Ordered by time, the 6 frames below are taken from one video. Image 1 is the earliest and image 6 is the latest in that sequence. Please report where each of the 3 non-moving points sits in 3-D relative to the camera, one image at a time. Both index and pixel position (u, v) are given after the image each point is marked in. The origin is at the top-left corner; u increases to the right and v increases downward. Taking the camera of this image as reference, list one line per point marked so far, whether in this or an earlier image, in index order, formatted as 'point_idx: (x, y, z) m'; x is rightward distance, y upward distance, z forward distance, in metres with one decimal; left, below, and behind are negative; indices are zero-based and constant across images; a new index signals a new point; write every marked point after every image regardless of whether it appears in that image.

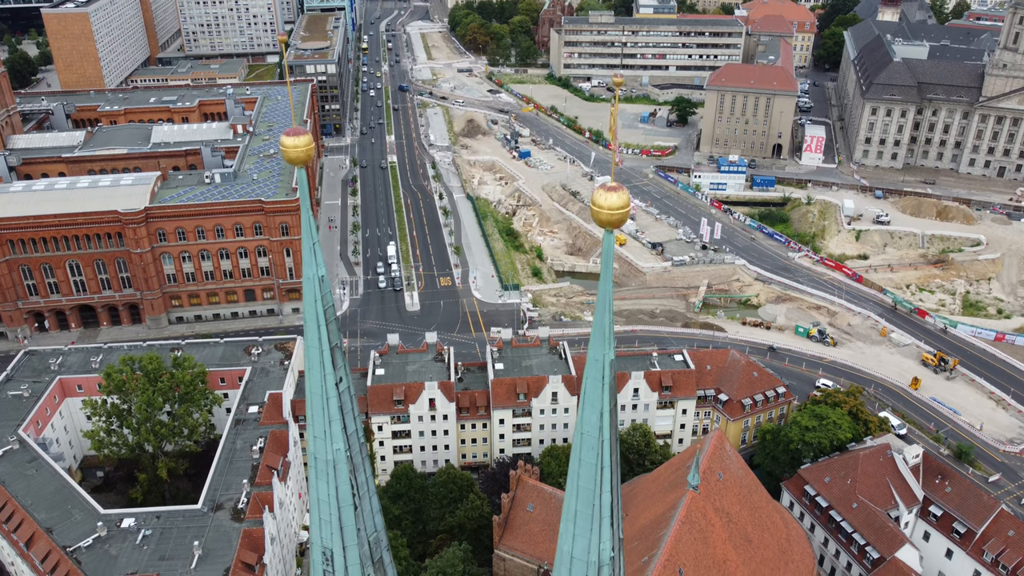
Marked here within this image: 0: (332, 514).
0: (-4.6, -5.6, +20.0) m
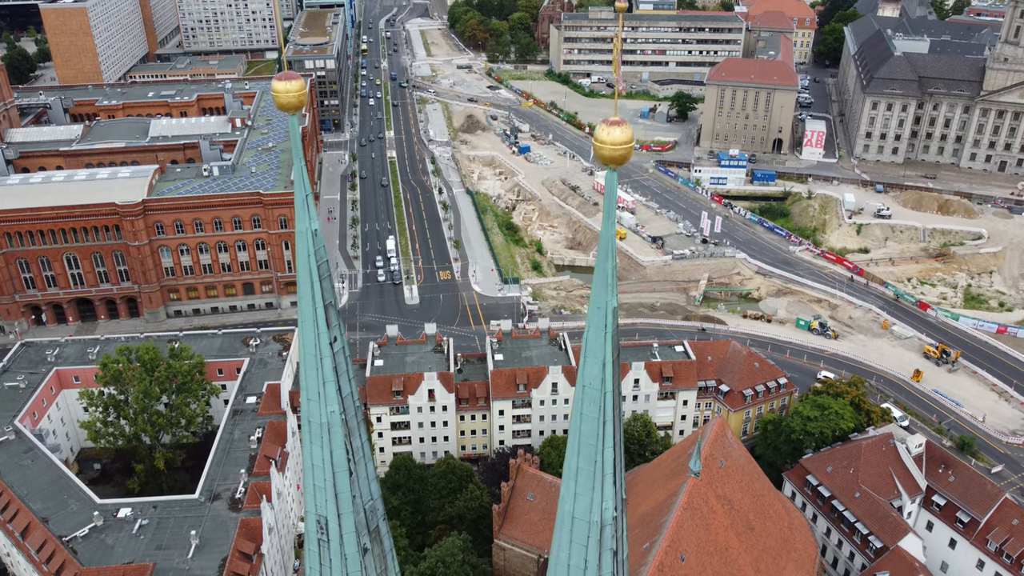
0: (-4.6, -4.6, +19.5) m
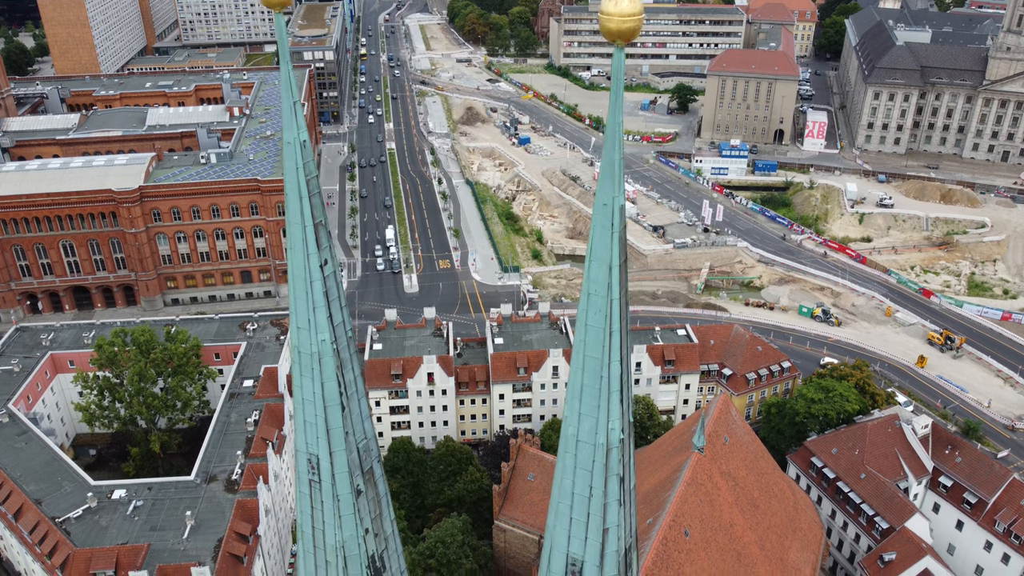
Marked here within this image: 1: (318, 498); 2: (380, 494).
0: (-4.6, -2.9, +18.6) m
1: (-5.0, -5.3, +20.0) m
2: (-3.6, -5.5, +21.0) m
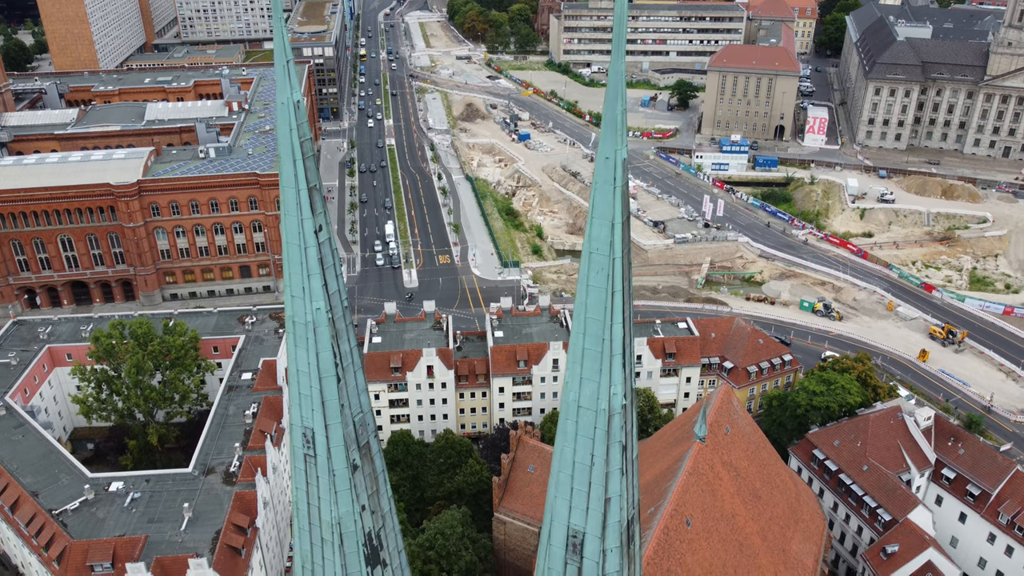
0: (-4.7, -2.3, +18.2) m
1: (-5.0, -4.6, +19.6) m
2: (-3.6, -4.8, +20.6) m
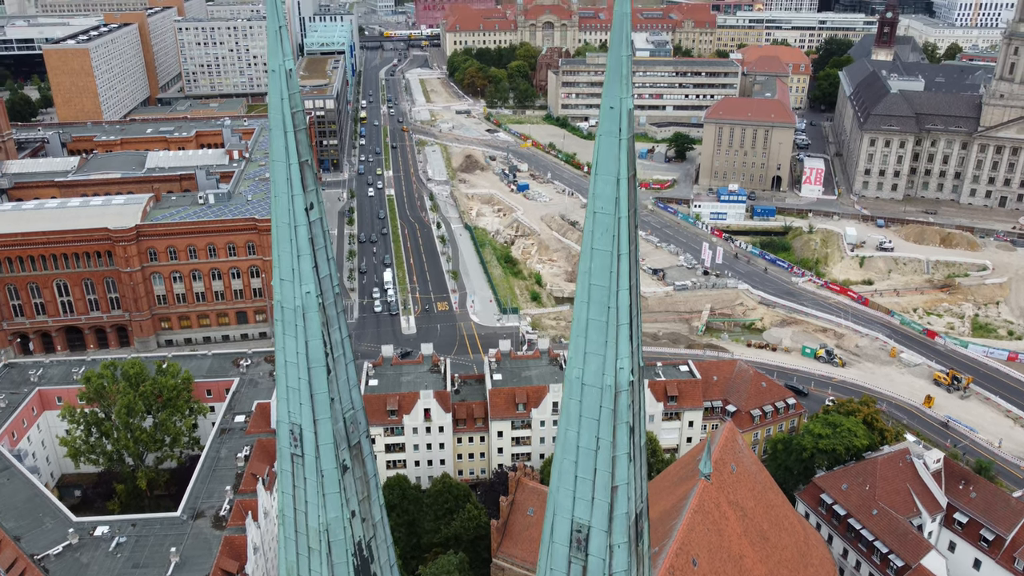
0: (-4.7, -2.2, +17.4) m
1: (-5.0, -4.6, +18.5) m
2: (-3.6, -4.8, +19.5) m
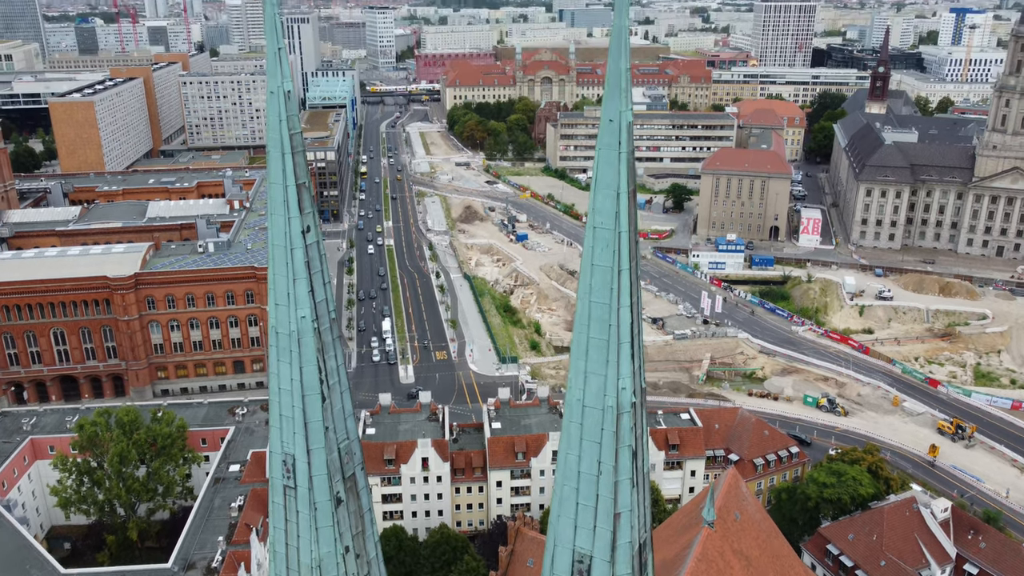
0: (-4.7, -2.8, +17.0) m
1: (-5.0, -5.3, +18.0) m
2: (-3.6, -5.6, +18.9) m
